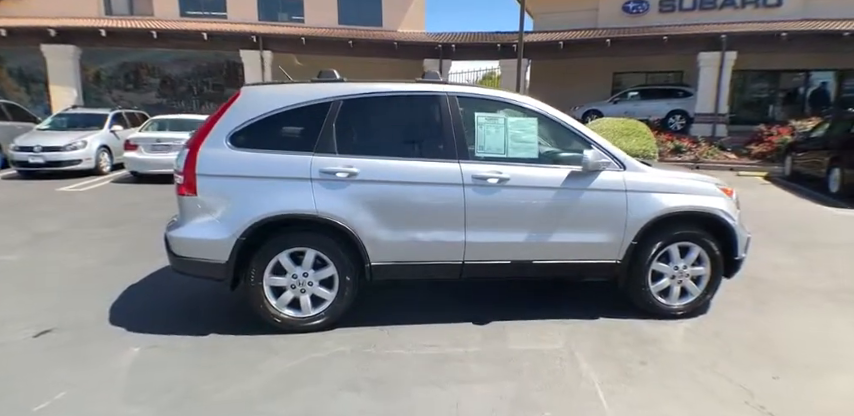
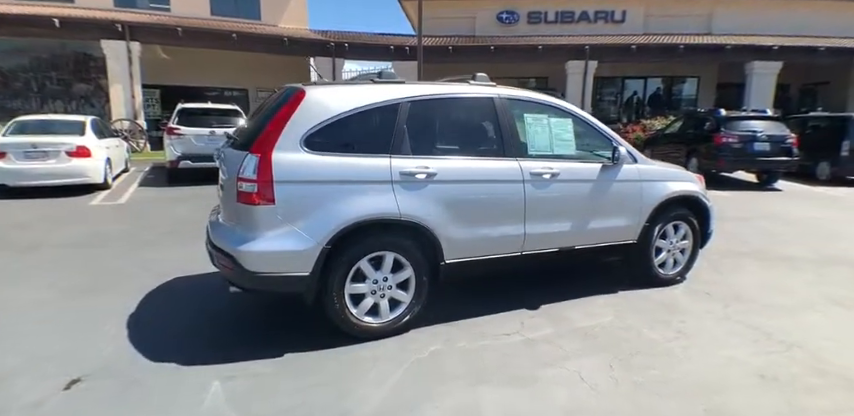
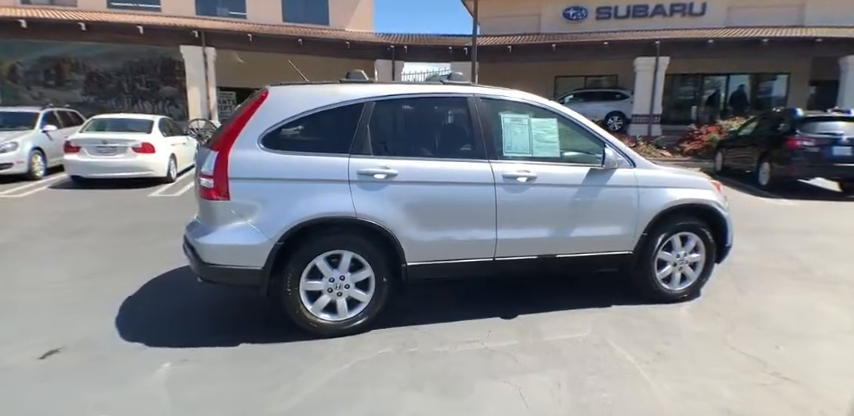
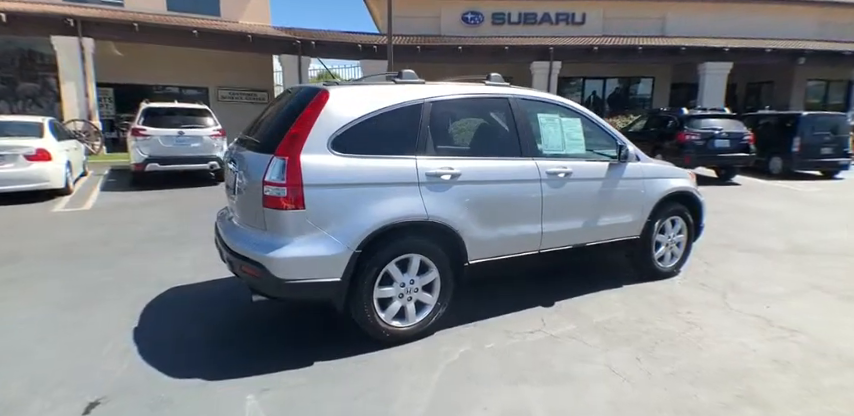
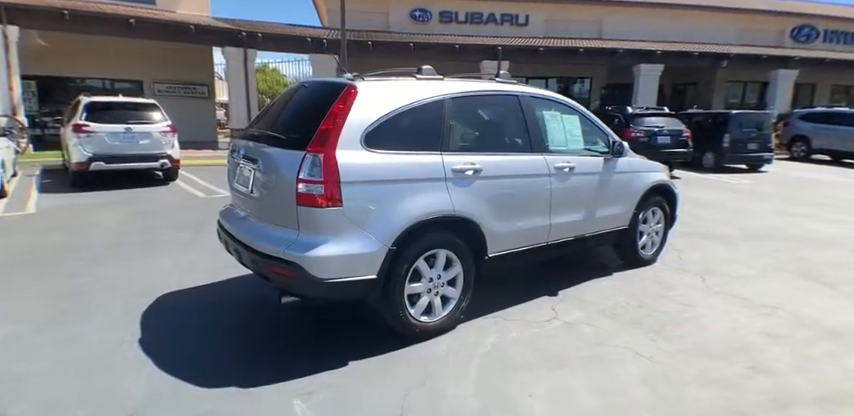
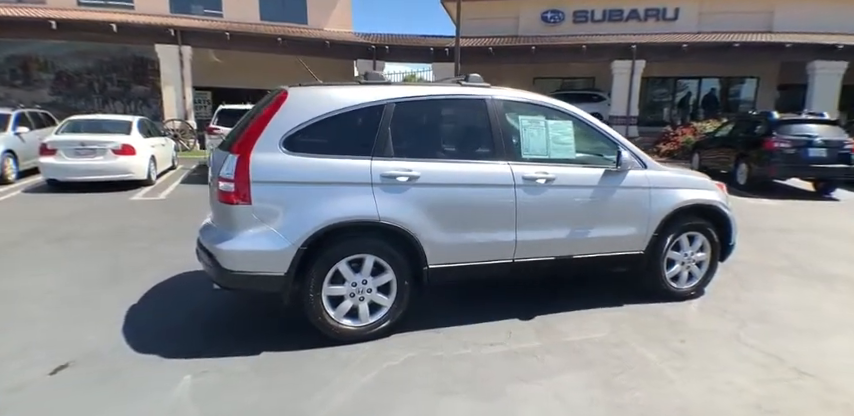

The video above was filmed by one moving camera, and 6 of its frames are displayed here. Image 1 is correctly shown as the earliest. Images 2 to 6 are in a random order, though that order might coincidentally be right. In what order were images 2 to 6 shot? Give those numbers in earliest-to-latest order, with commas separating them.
3, 6, 2, 4, 5
